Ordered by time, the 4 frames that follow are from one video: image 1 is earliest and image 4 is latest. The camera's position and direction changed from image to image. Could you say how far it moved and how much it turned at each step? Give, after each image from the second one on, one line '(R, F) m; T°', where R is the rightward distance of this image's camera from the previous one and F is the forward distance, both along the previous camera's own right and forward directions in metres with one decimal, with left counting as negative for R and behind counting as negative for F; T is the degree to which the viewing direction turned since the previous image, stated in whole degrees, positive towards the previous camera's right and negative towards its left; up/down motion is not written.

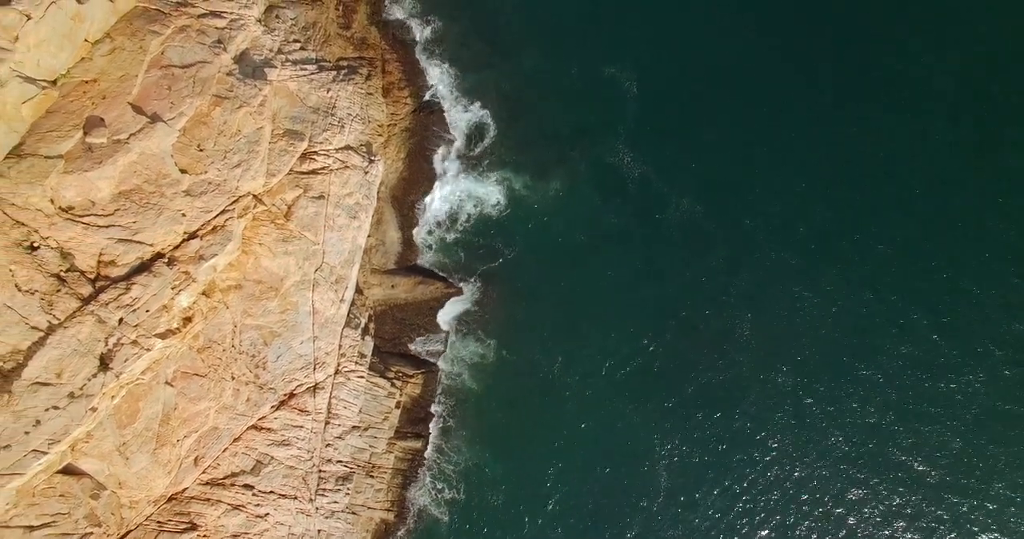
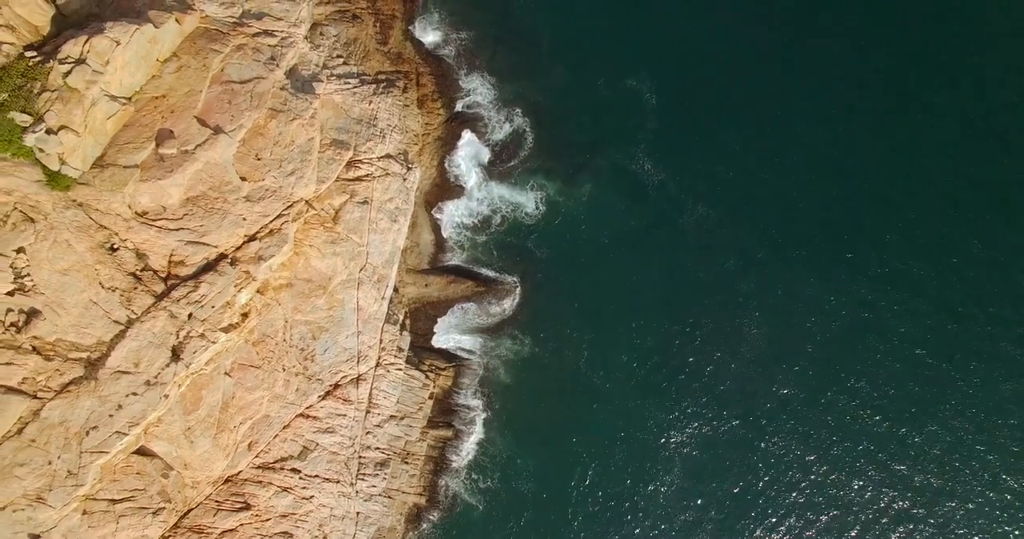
(-2.2, -3.0) m; +1°
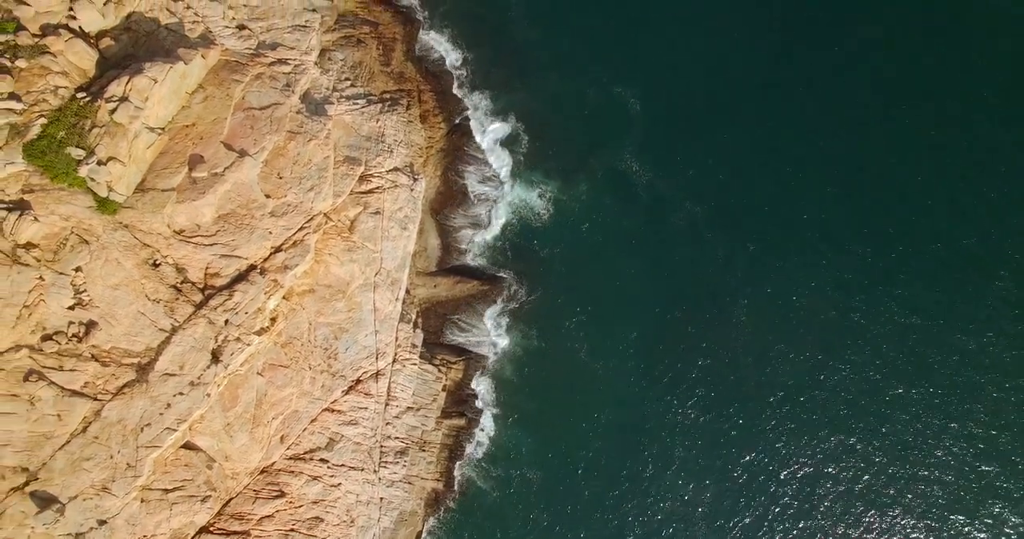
(-0.1, -3.6) m; 0°
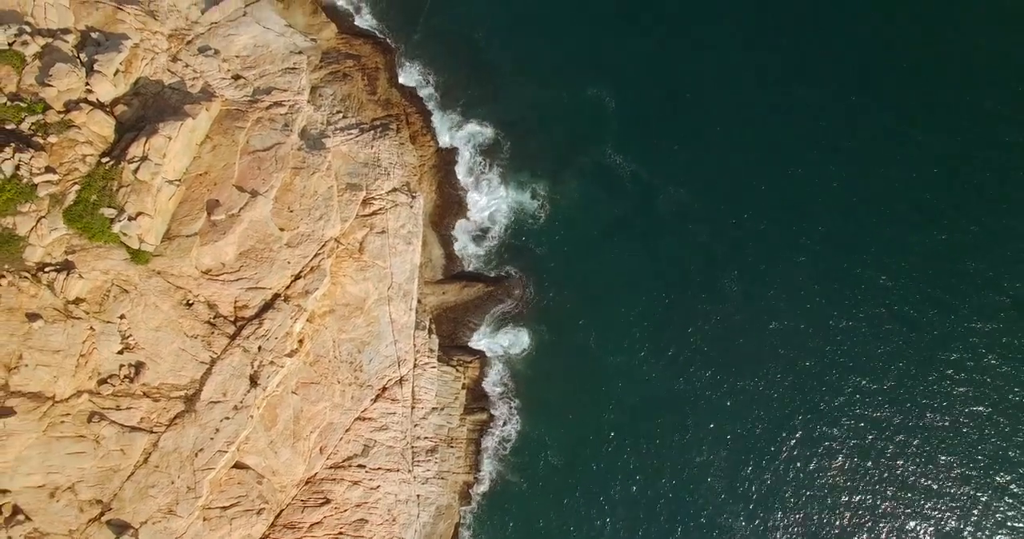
(+0.1, -3.3) m; 0°
